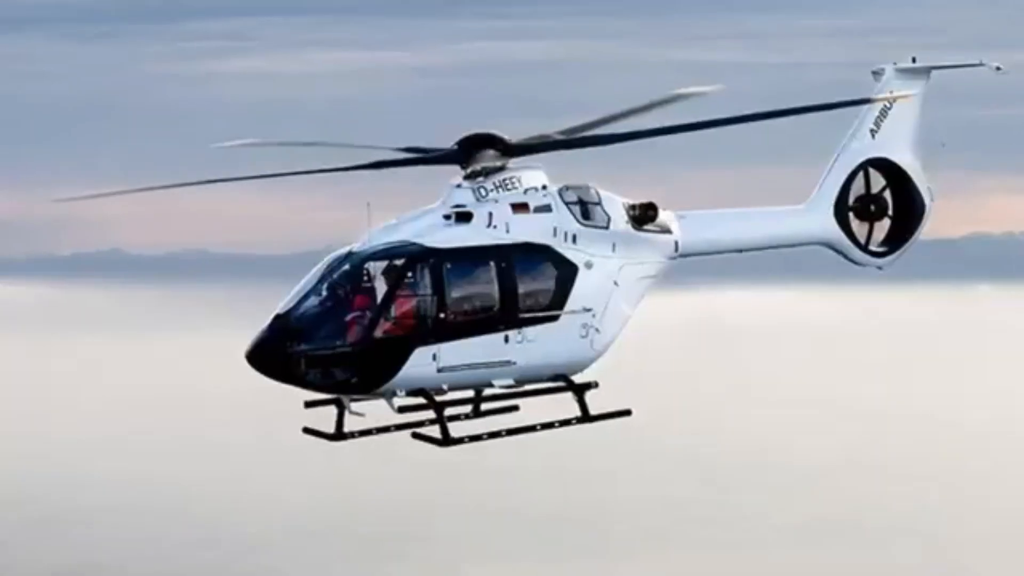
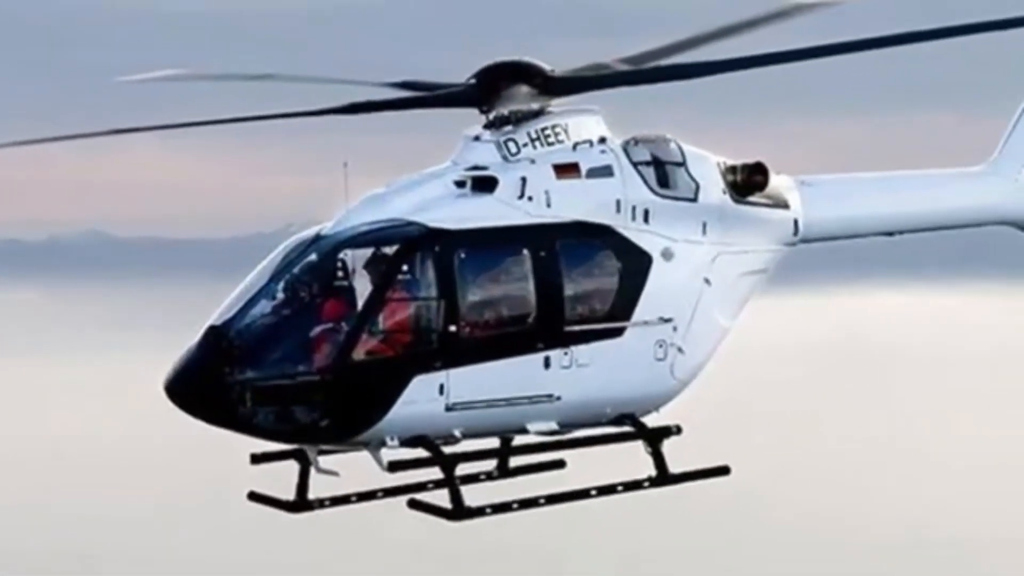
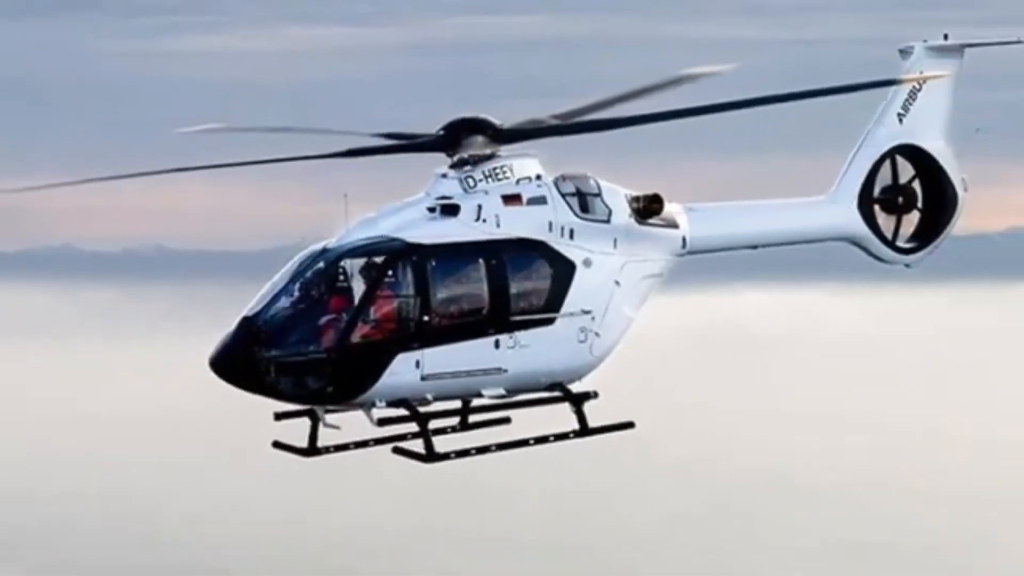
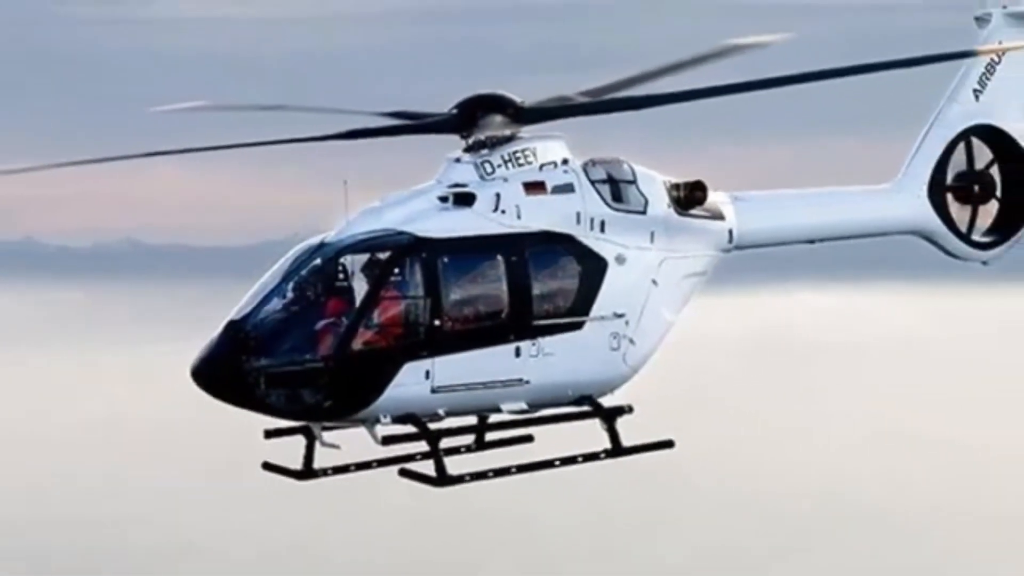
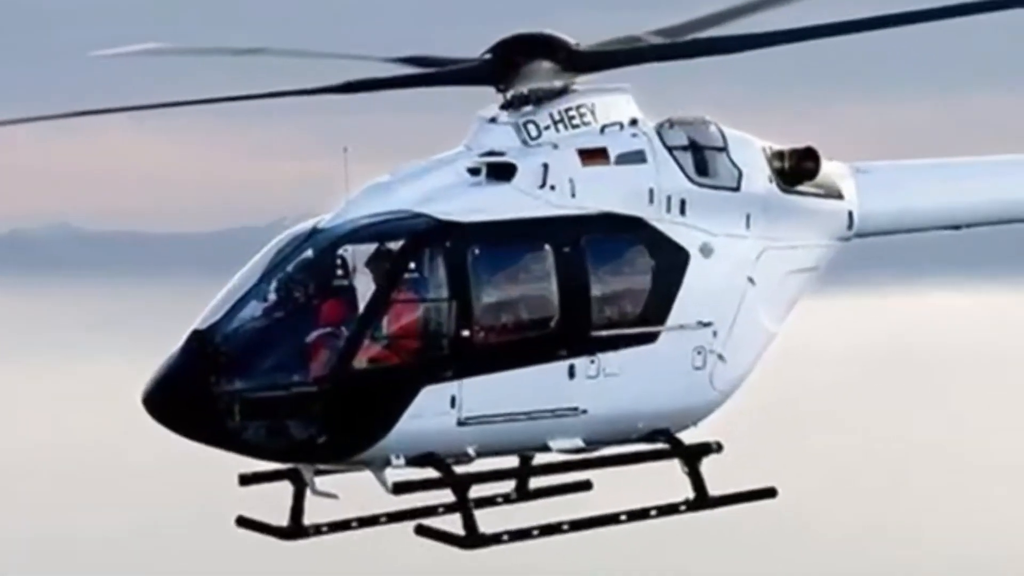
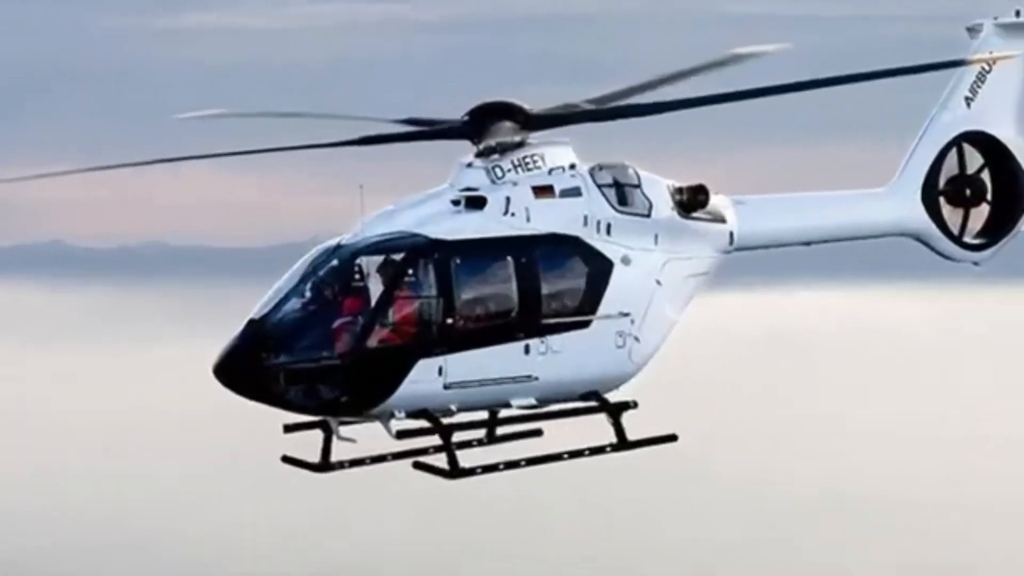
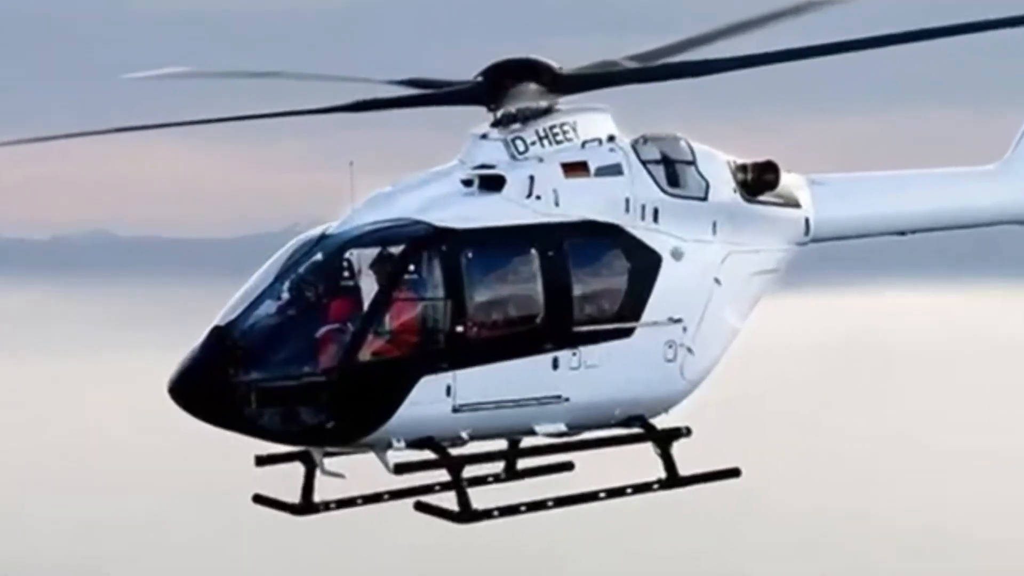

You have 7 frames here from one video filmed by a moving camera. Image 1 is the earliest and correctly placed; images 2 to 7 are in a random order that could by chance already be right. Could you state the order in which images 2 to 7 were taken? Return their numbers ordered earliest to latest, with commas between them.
6, 7, 5, 2, 4, 3
